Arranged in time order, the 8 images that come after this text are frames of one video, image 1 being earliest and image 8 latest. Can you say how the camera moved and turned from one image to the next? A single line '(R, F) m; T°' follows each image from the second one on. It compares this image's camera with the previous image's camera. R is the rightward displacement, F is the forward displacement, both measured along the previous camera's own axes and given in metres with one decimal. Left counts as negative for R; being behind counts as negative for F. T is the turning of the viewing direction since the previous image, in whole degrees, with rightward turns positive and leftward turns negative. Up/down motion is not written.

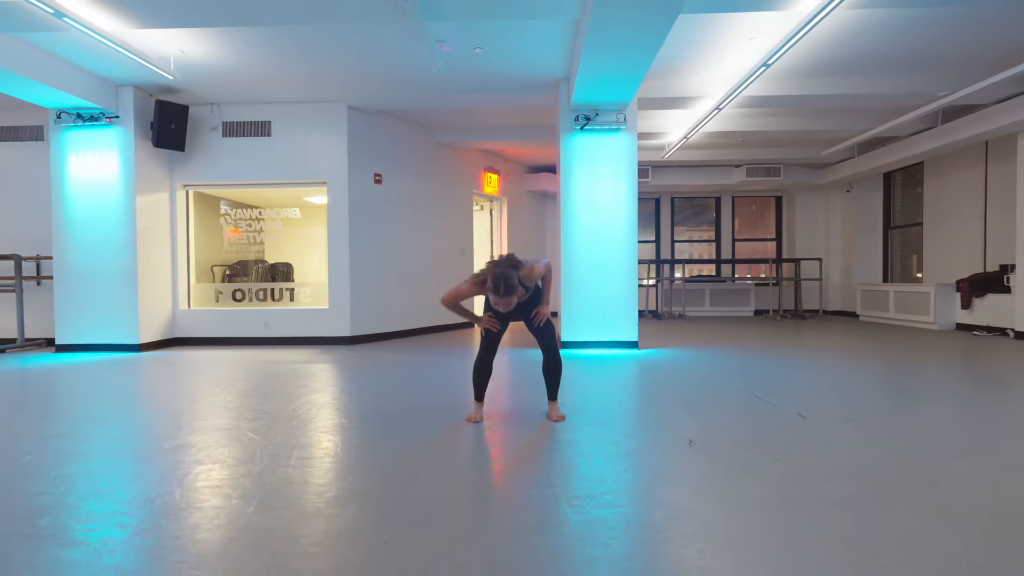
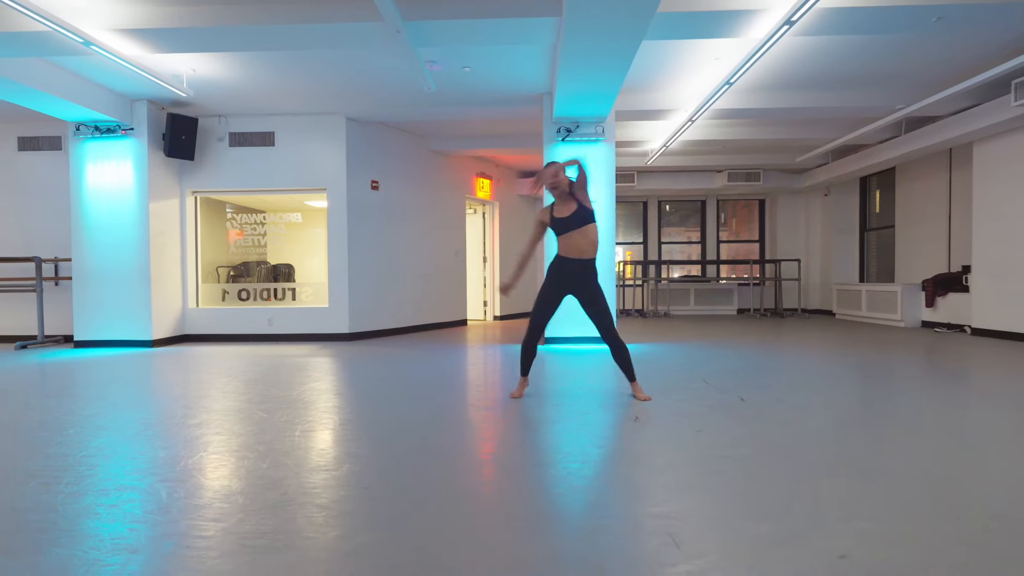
(+0.2, -0.5) m; 0°
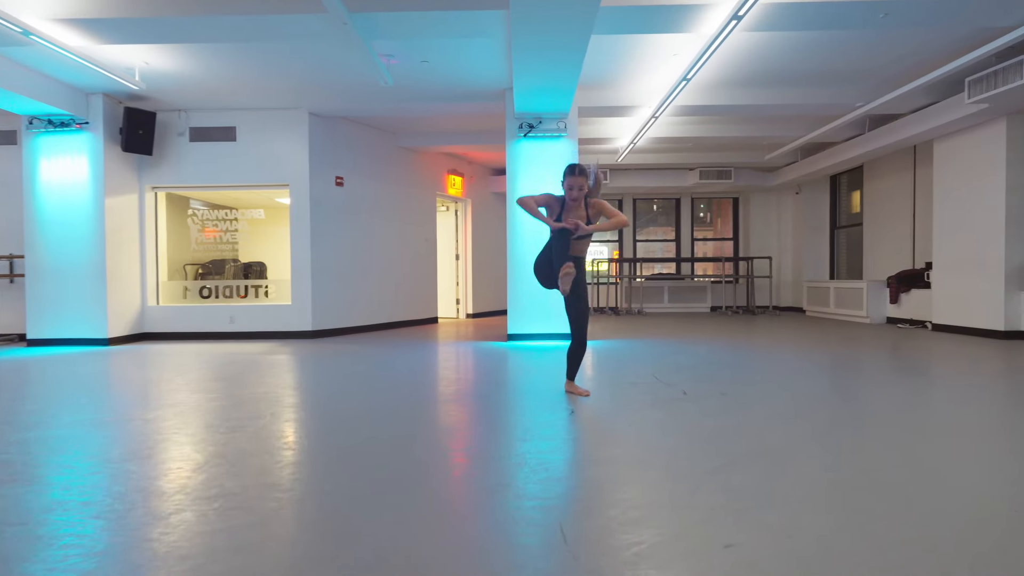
(+0.3, 0.0) m; +1°
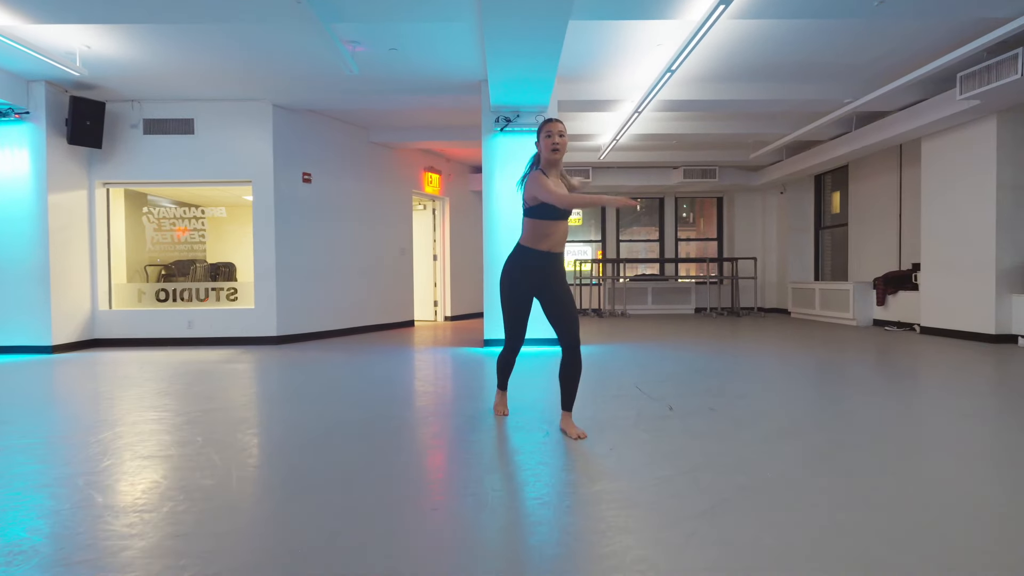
(+0.1, +0.3) m; +2°
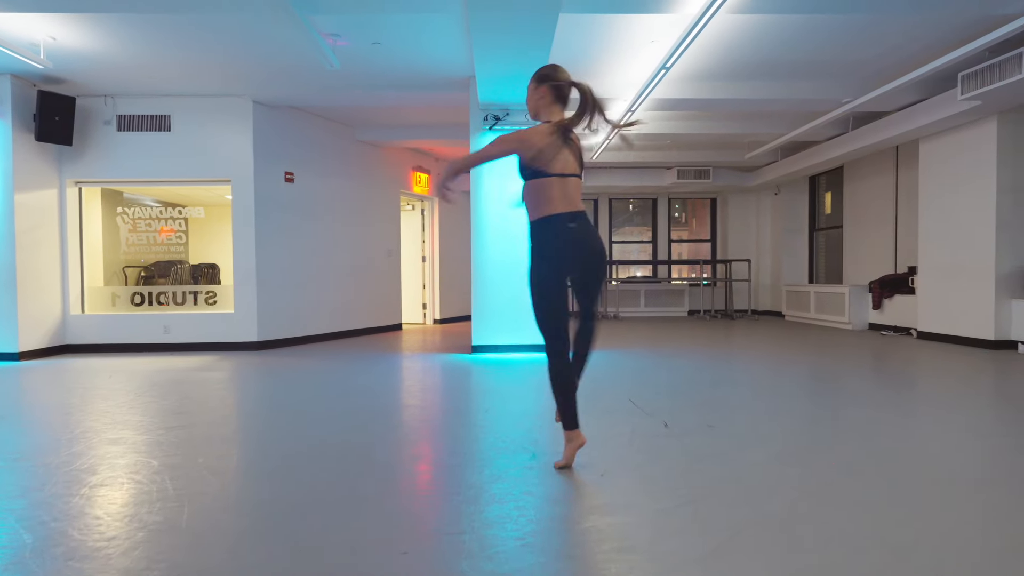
(0.0, +0.2) m; +1°
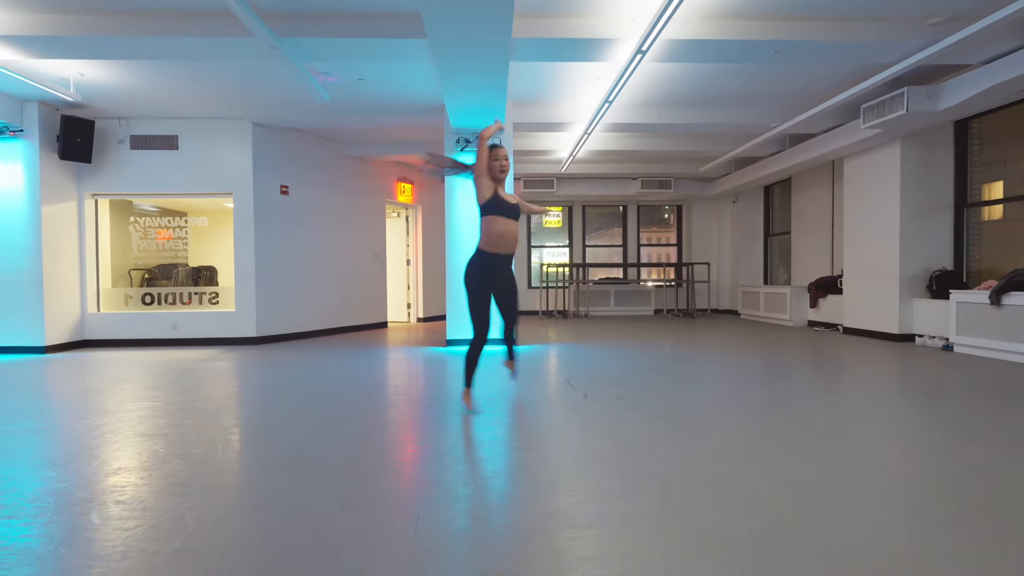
(+0.3, -0.8) m; +1°
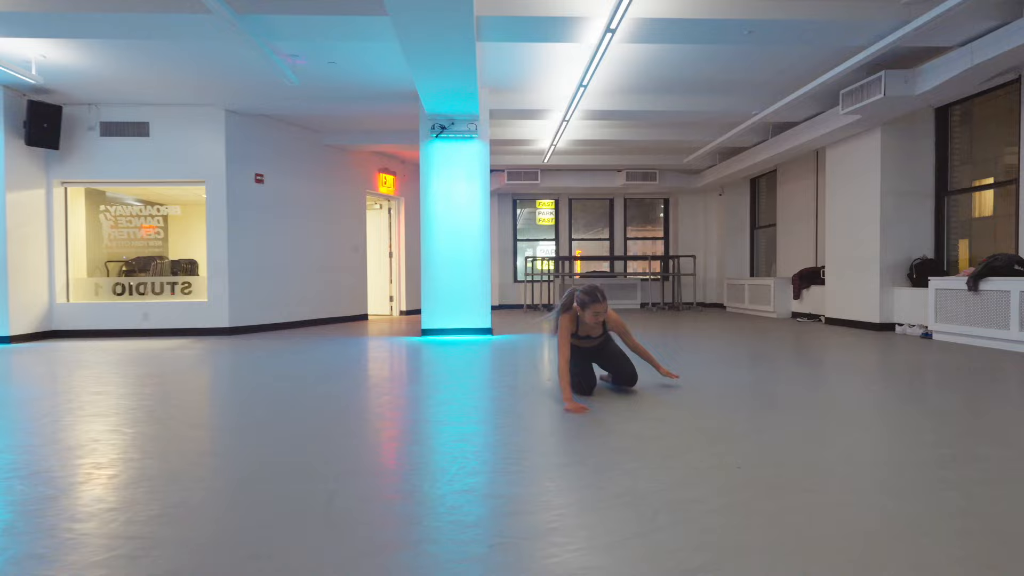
(+0.2, +0.1) m; 0°
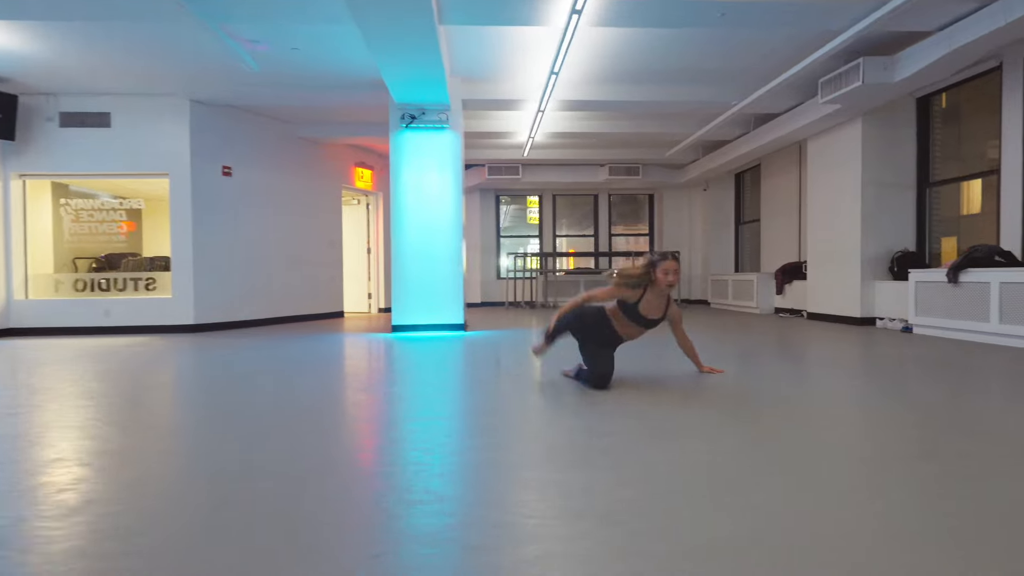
(+0.2, +0.2) m; +1°
